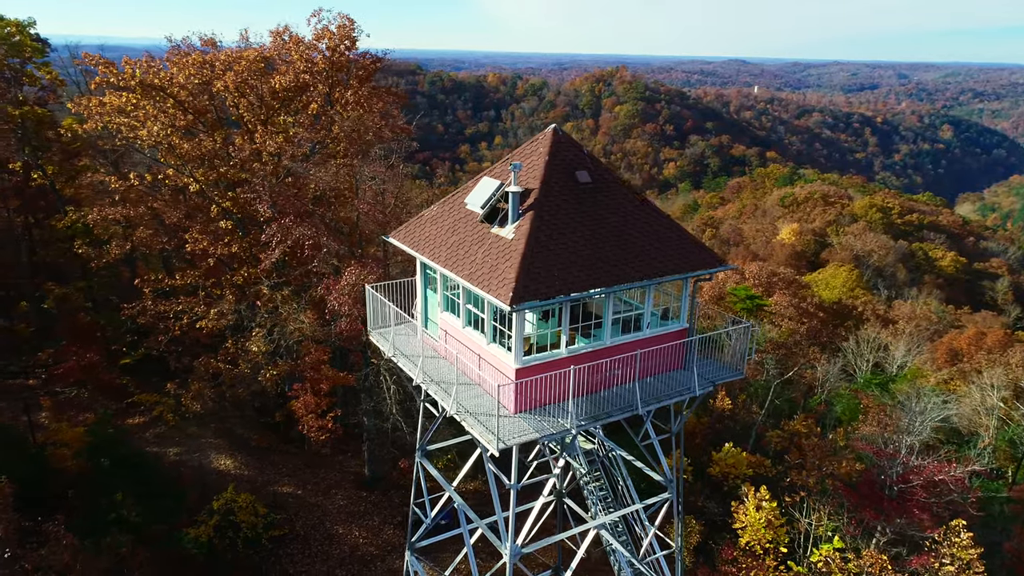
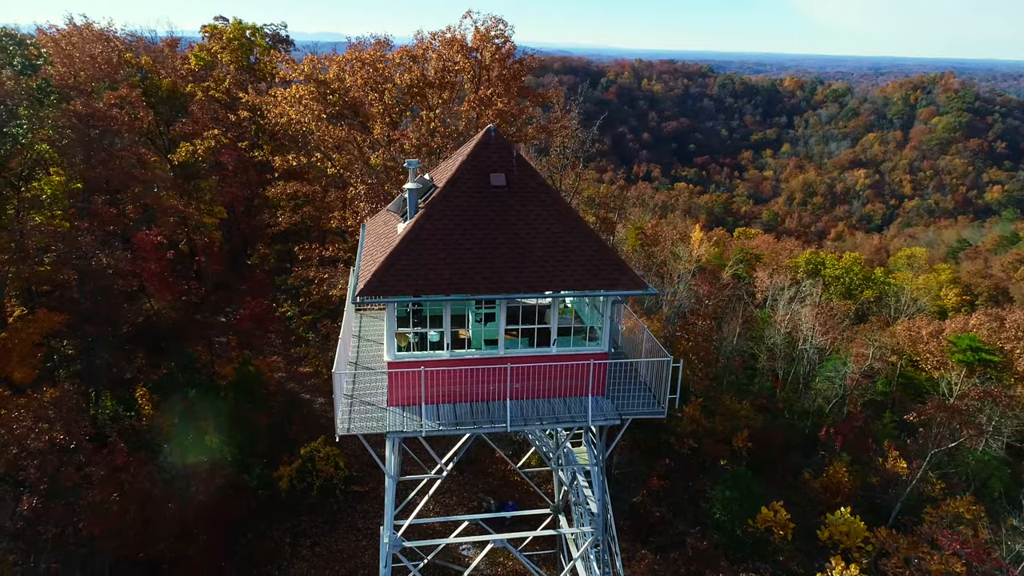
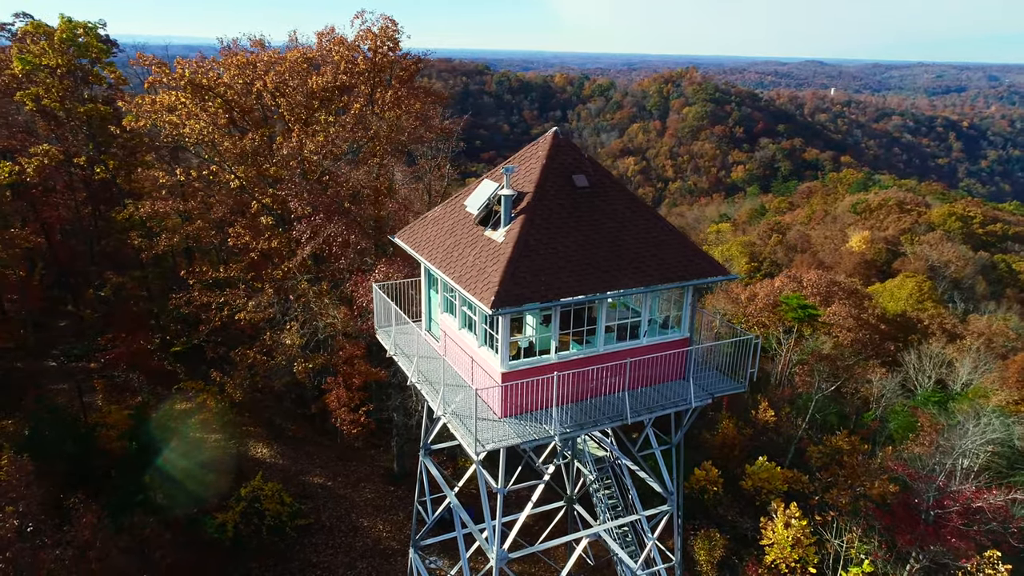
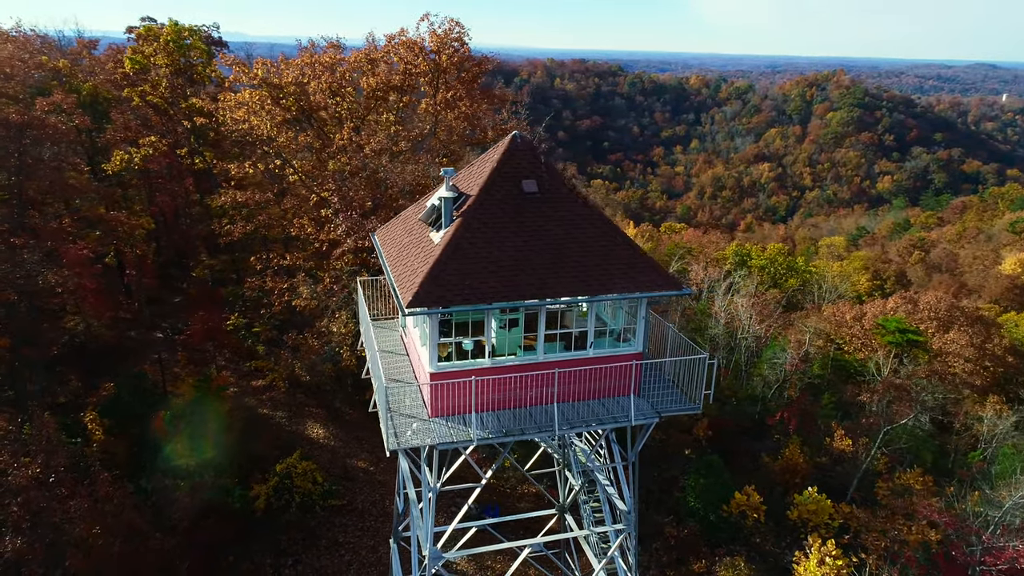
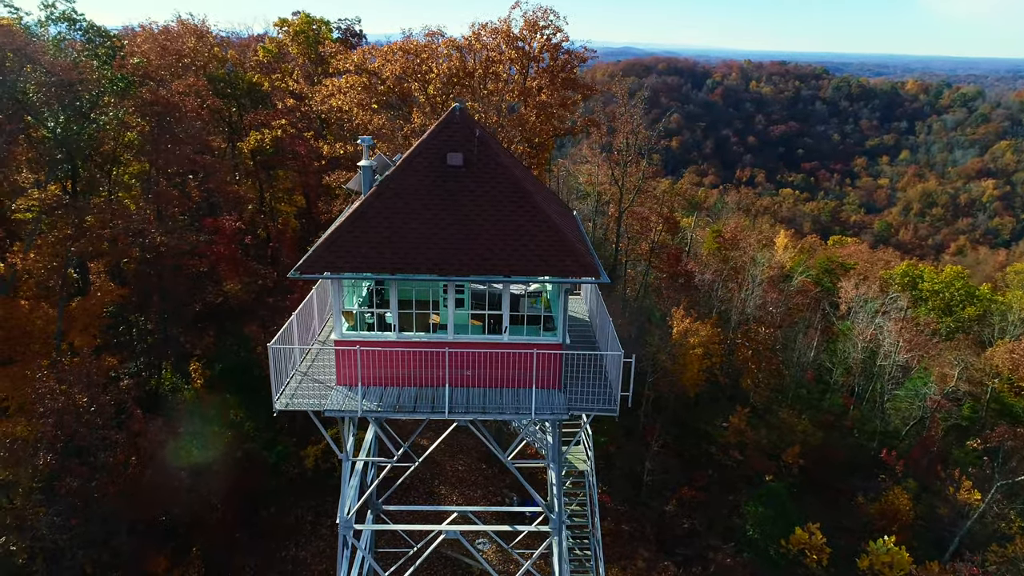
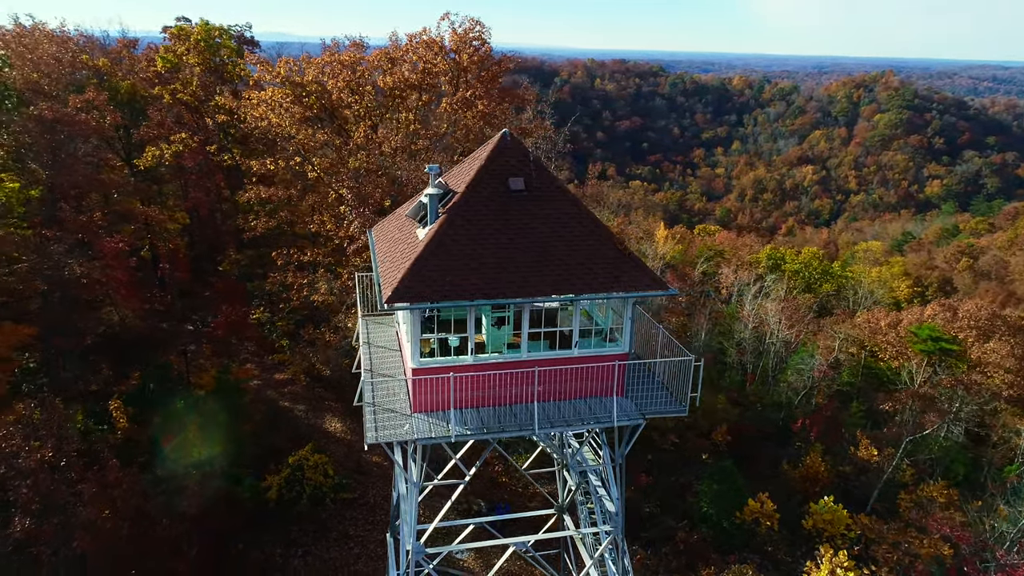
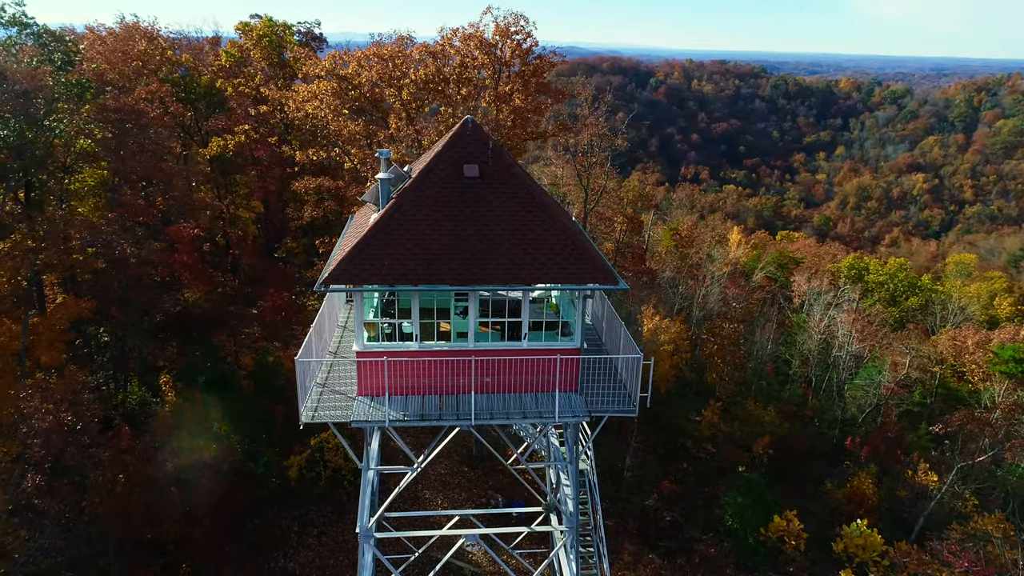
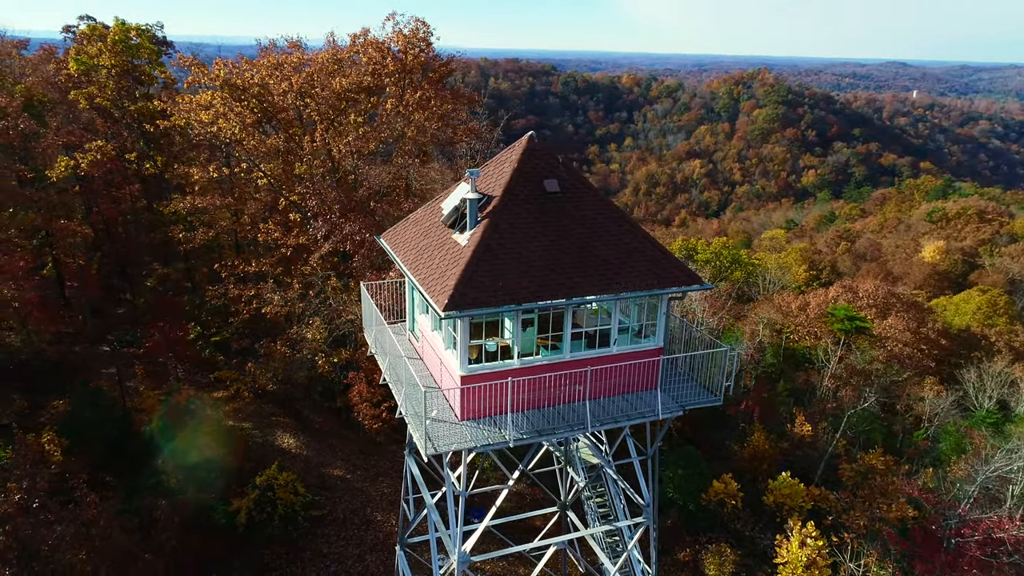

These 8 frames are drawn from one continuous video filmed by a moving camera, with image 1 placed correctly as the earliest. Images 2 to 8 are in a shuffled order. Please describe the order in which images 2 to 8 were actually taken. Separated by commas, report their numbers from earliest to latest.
3, 8, 4, 6, 2, 7, 5
